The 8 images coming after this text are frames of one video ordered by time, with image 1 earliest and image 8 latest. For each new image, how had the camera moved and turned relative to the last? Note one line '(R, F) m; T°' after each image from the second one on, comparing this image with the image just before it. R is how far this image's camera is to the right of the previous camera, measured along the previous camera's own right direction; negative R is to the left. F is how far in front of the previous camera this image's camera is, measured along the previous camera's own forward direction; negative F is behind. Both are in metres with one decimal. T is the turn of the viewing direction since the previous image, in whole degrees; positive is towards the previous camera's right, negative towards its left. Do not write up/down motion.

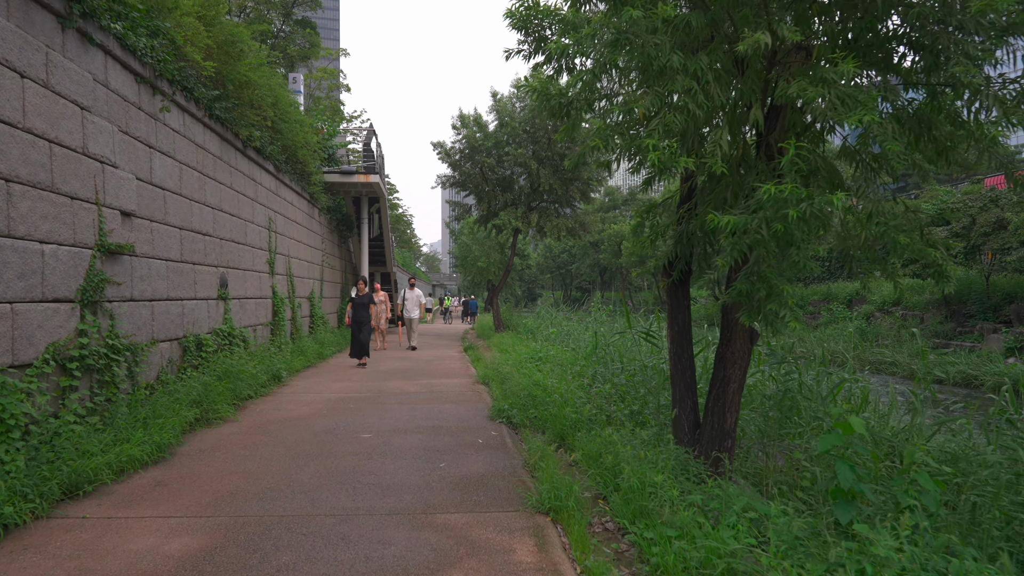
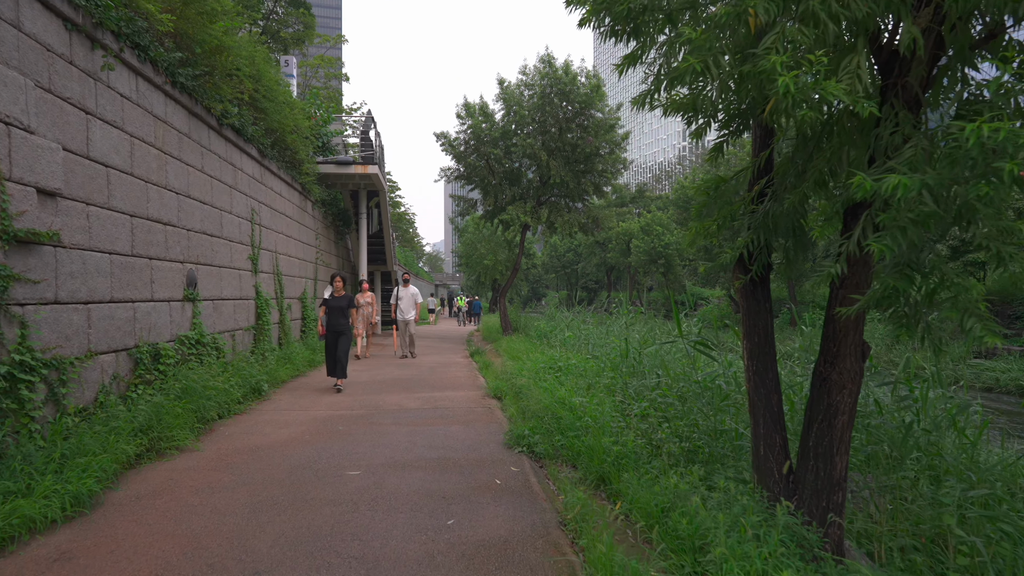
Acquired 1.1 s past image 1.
(-0.1, +1.2) m; 0°
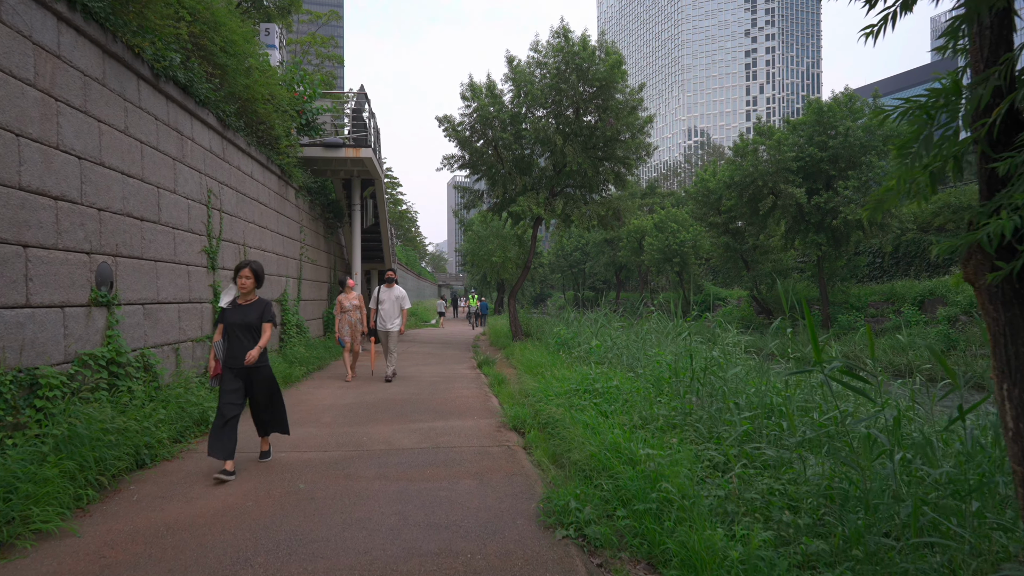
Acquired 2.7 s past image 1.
(-0.2, +1.8) m; 0°
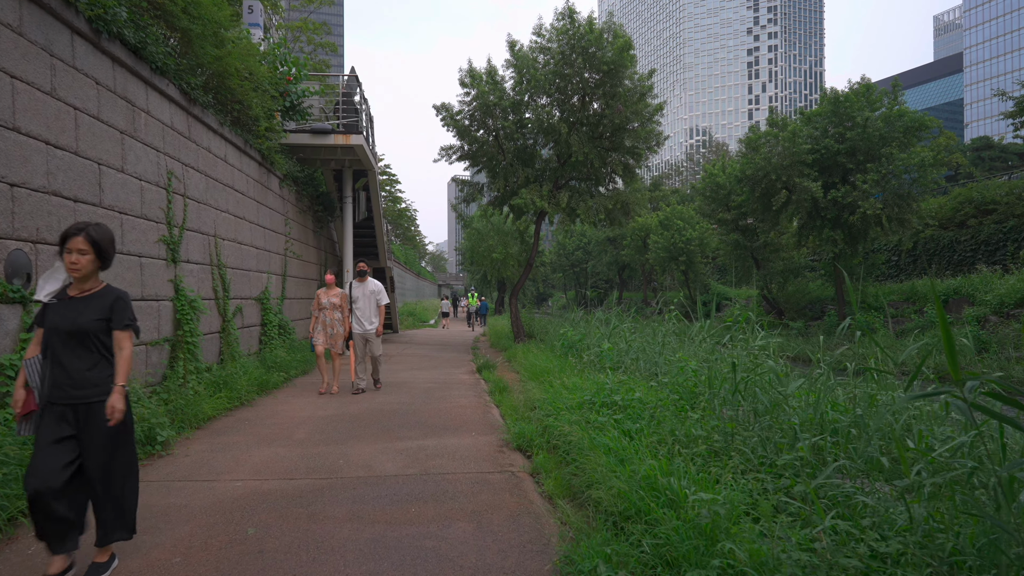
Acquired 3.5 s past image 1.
(0.0, +0.9) m; 0°
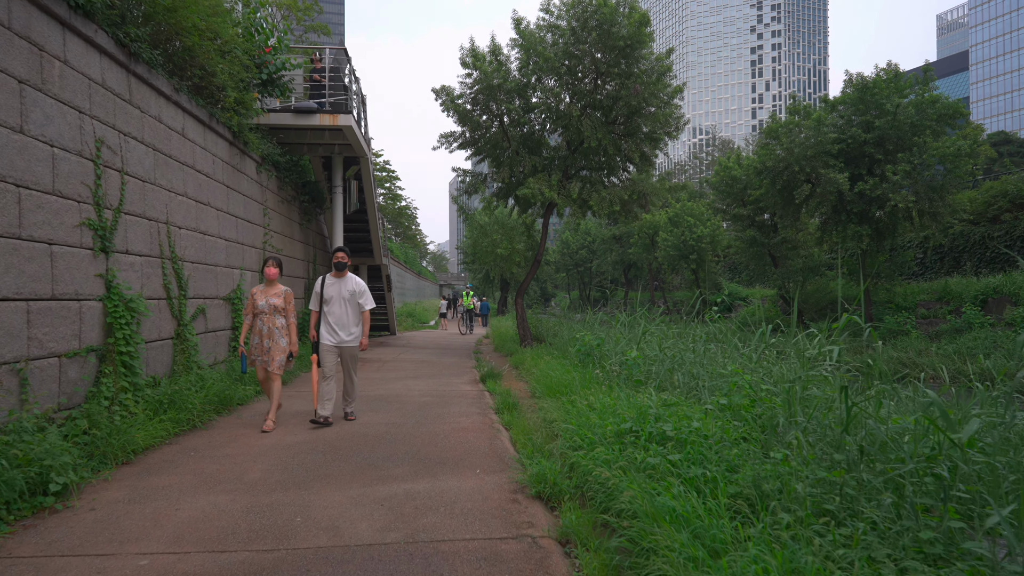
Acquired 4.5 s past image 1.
(-0.1, +1.3) m; 0°
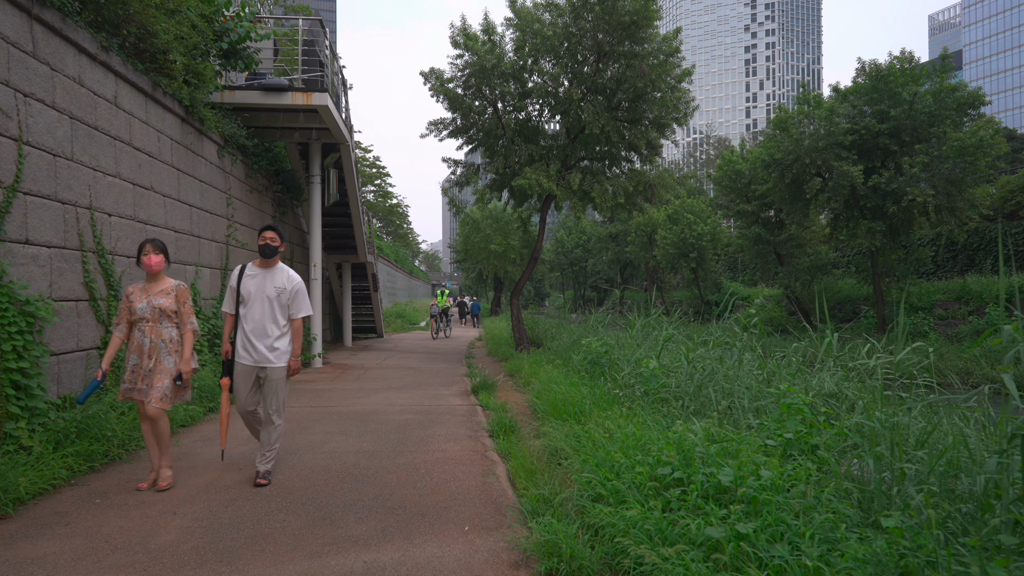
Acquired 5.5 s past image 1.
(0.0, +1.1) m; +1°
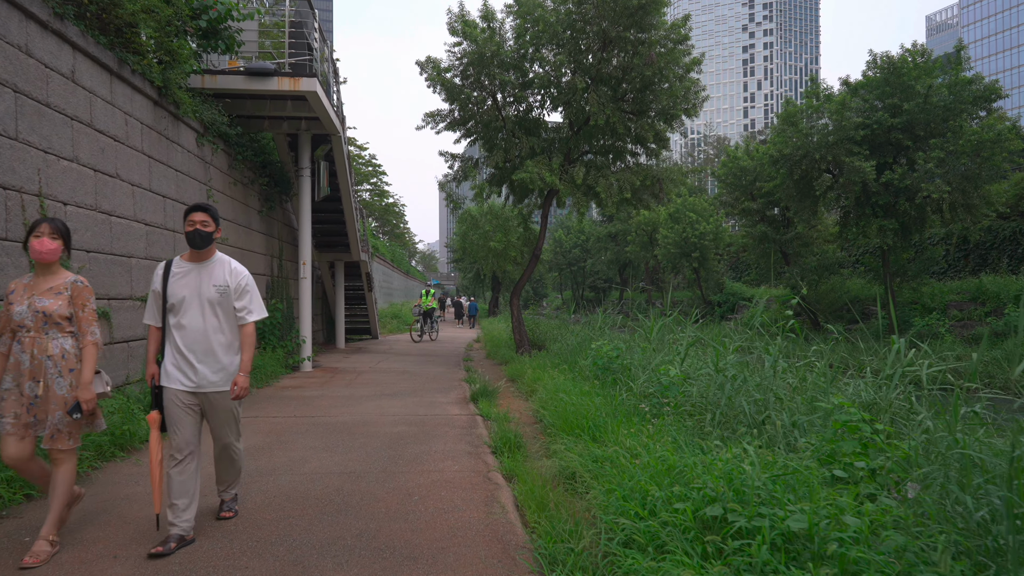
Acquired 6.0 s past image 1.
(-0.1, +0.6) m; 0°
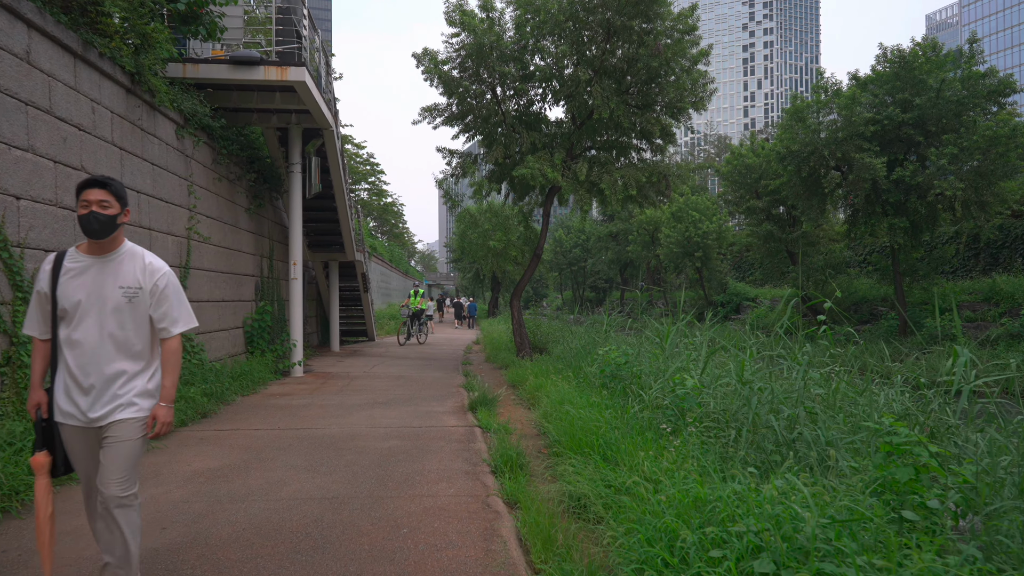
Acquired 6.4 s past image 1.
(0.0, +0.5) m; 0°
